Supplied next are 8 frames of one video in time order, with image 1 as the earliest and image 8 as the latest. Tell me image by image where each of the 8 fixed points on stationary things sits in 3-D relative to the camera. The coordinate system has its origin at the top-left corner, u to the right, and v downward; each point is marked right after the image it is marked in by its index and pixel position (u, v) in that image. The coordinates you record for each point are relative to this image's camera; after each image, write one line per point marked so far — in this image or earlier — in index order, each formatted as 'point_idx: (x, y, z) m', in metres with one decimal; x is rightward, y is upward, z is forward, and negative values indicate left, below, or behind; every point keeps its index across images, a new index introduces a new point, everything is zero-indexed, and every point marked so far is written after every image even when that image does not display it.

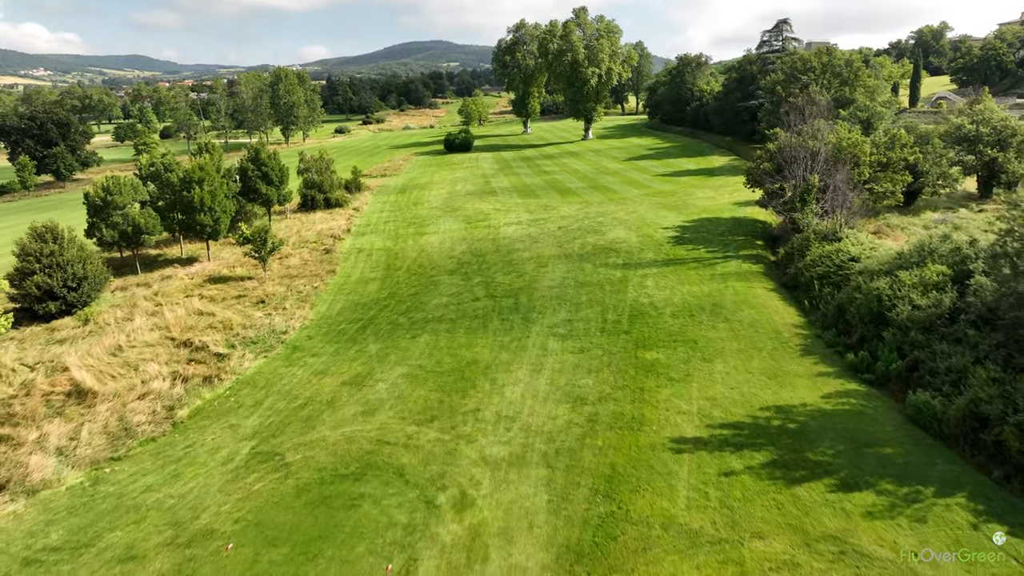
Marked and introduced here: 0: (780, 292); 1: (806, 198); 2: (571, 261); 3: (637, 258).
0: (+6.3, -0.1, +16.0) m
1: (+8.0, +2.4, +18.3) m
2: (+1.7, +0.8, +19.5) m
3: (+3.6, +0.9, +19.5) m
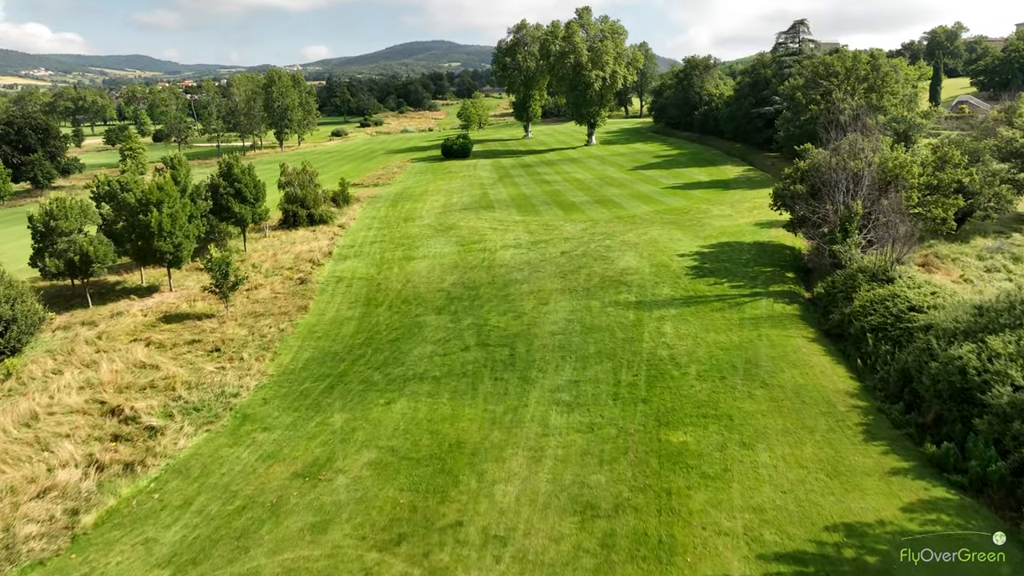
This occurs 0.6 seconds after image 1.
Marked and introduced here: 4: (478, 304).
0: (+6.2, -1.1, +13.6) m
1: (+7.9, +1.4, +15.9) m
2: (+1.6, -0.3, +17.0) m
3: (+3.5, -0.2, +17.0) m
4: (-0.9, -0.4, +17.3) m
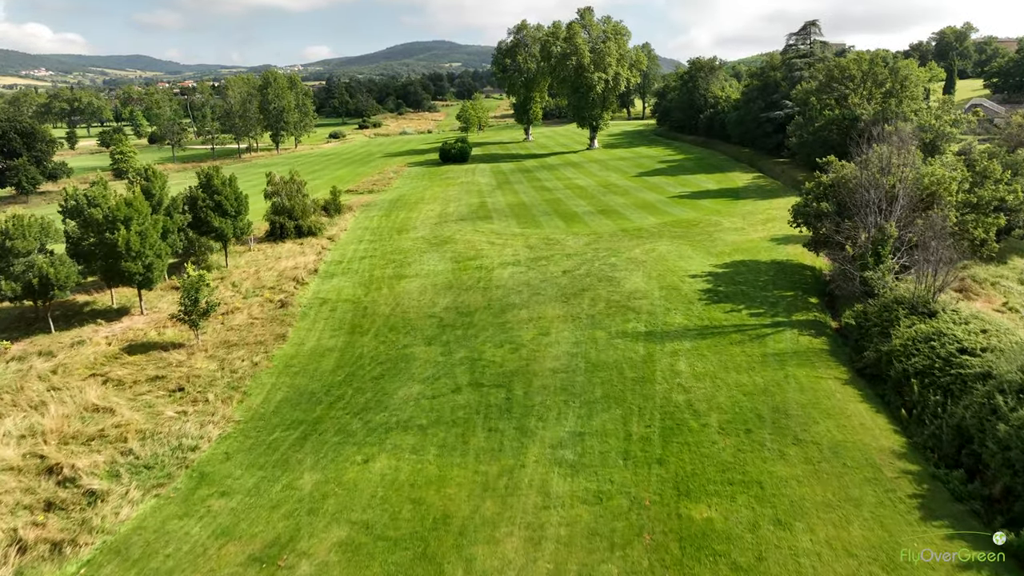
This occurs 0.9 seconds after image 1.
0: (+6.2, -1.8, +12.0) m
1: (+7.8, +0.8, +14.3) m
2: (+1.5, -0.9, +15.5) m
3: (+3.5, -0.8, +15.5) m
4: (-0.9, -1.1, +15.8) m
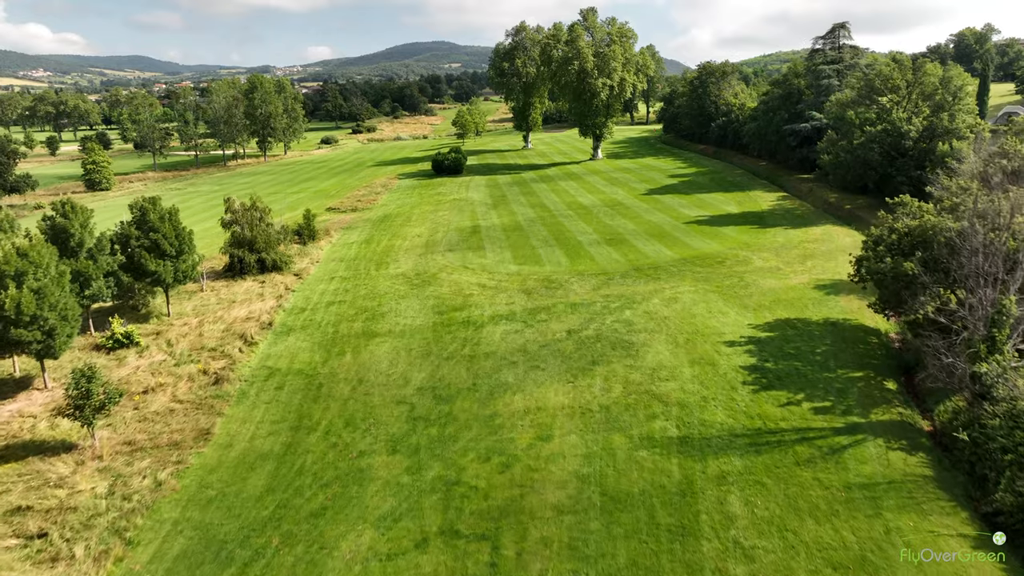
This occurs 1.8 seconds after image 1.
0: (+6.0, -3.3, +8.3) m
1: (+7.6, -0.8, +10.6) m
2: (+1.4, -2.4, +11.8) m
3: (+3.3, -2.4, +11.8) m
4: (-1.1, -2.6, +12.1) m
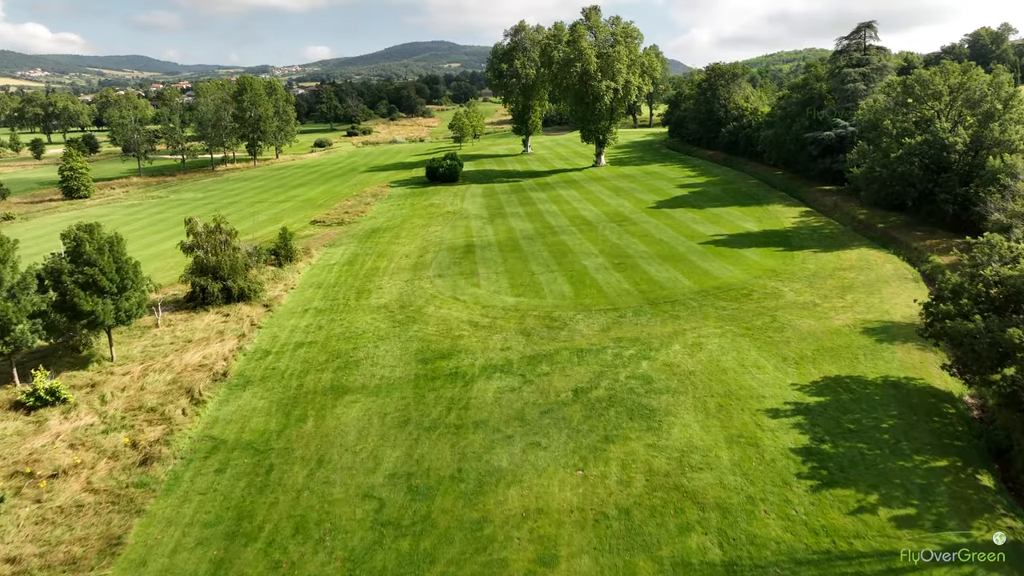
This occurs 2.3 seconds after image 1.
0: (+5.9, -4.4, +5.6) m
1: (+7.6, -1.8, +7.9) m
2: (+1.3, -3.5, +9.1) m
3: (+3.2, -3.4, +9.1) m
4: (-1.2, -3.6, +9.3) m
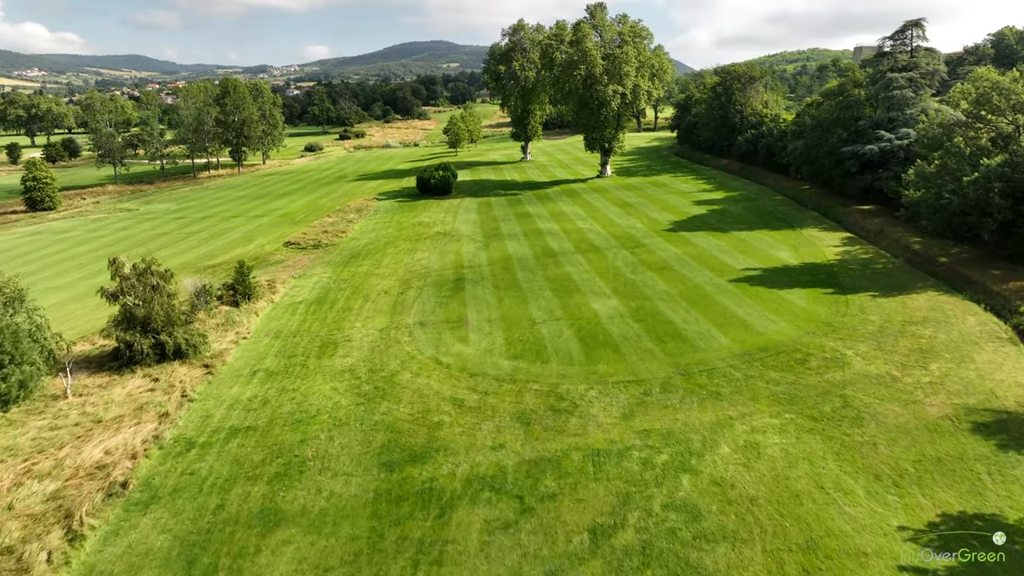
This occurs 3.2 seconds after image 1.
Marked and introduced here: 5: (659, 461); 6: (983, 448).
0: (+5.8, -5.8, +1.7) m
1: (+7.5, -3.3, +4.0) m
2: (+1.2, -4.9, +5.1) m
3: (+3.1, -4.8, +5.2) m
4: (-1.3, -5.1, +5.4) m
5: (+2.5, -2.9, +11.7) m
6: (+7.8, -2.7, +11.3) m
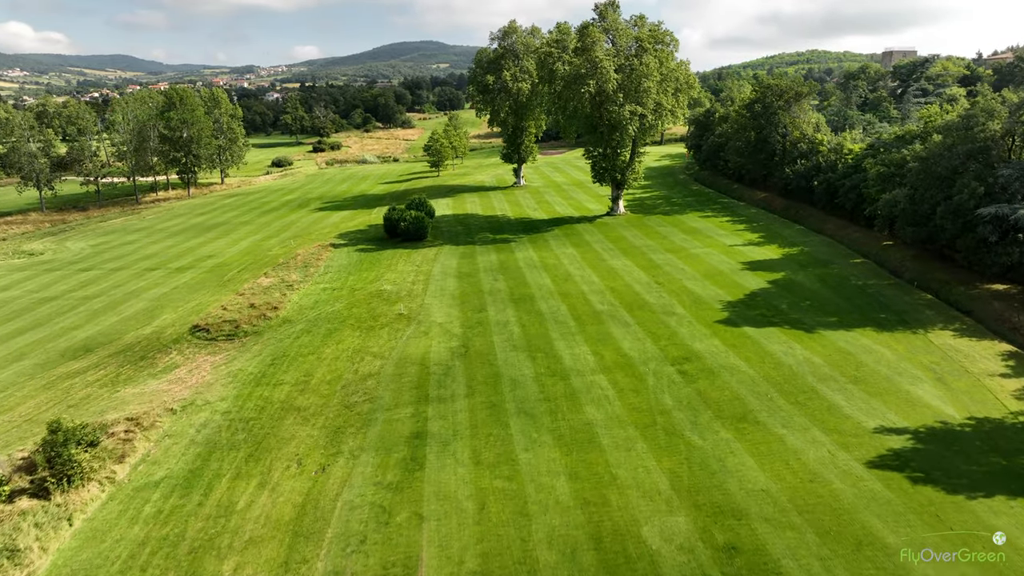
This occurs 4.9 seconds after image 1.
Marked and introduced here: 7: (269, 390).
0: (+5.9, -9.5, -7.2) m
1: (+7.5, -6.9, -4.9) m
2: (+1.2, -8.6, -3.8) m
3: (+3.1, -8.5, -3.7) m
4: (-1.3, -8.7, -3.6) m
5: (+2.5, -6.5, +2.7) m
6: (+7.8, -6.3, +2.4) m
7: (-6.8, -2.8, +19.0) m
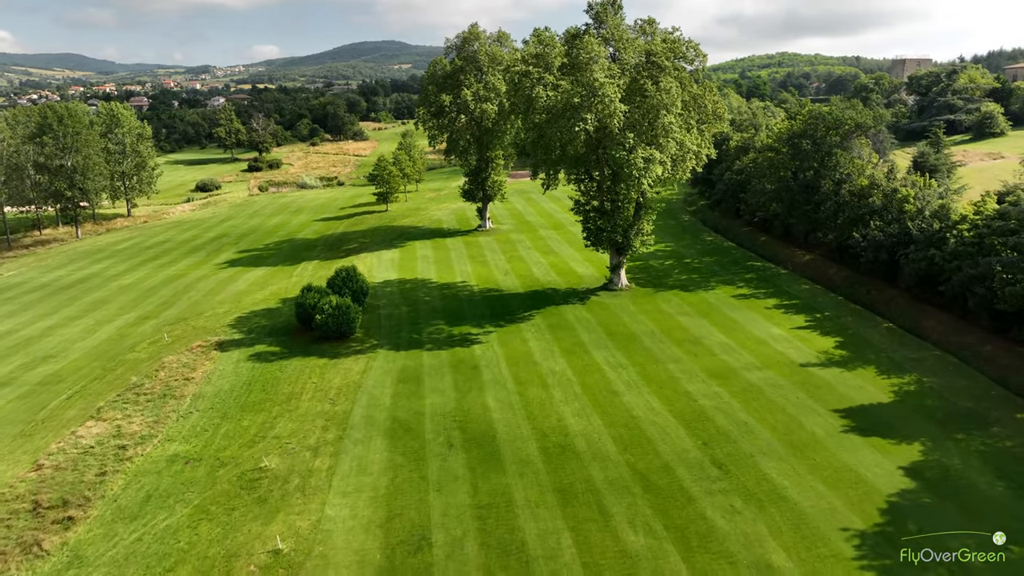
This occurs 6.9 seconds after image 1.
0: (+6.8, -13.7, -17.4) m
1: (+8.2, -11.1, -15.0) m
2: (+1.9, -12.9, -14.3) m
3: (+3.8, -12.8, -14.1) m
4: (-0.6, -13.1, -14.1) m
5: (+2.9, -10.9, -7.7) m
6: (+8.2, -10.5, -7.7) m
7: (-7.2, -7.3, +8.1) m
